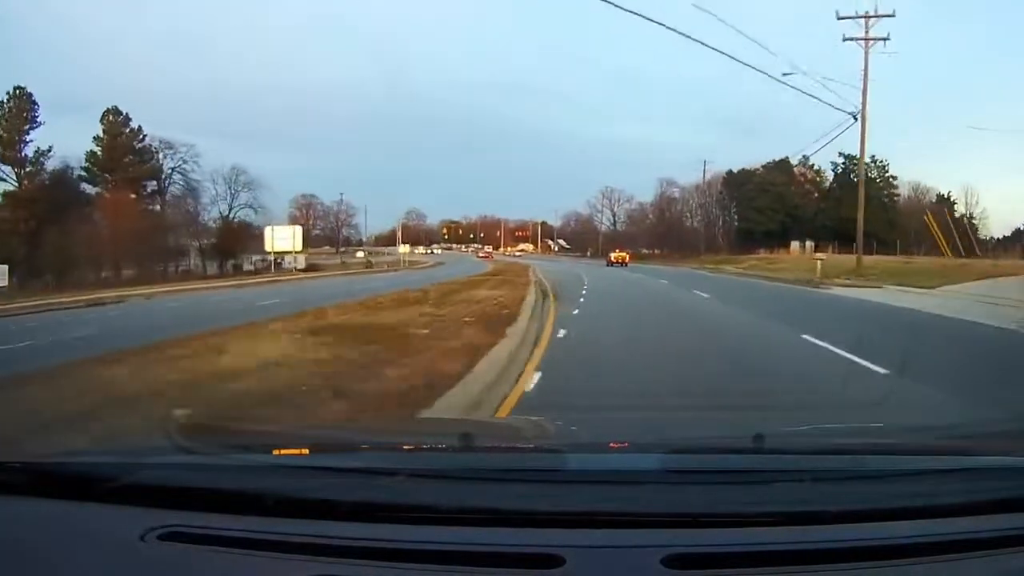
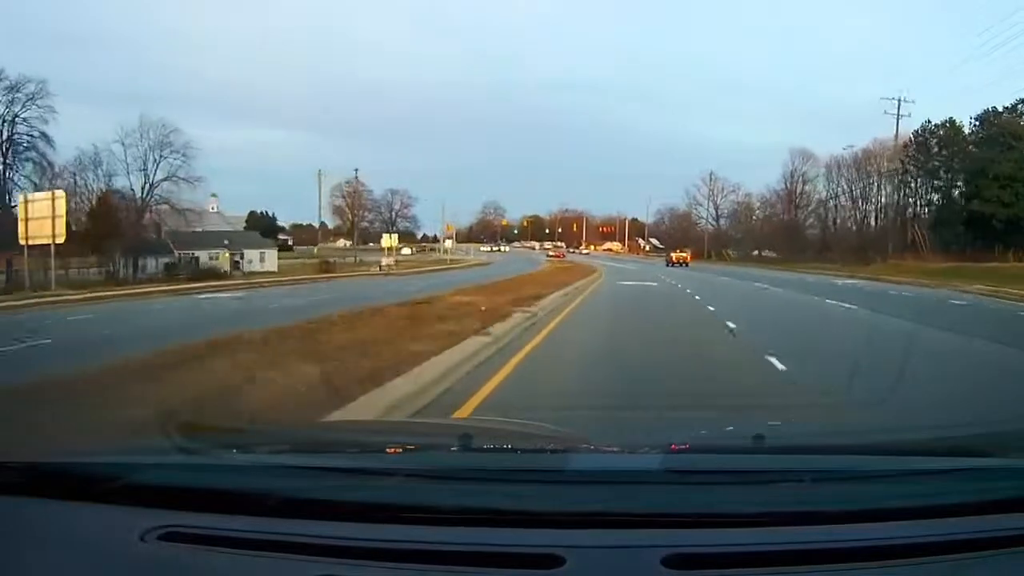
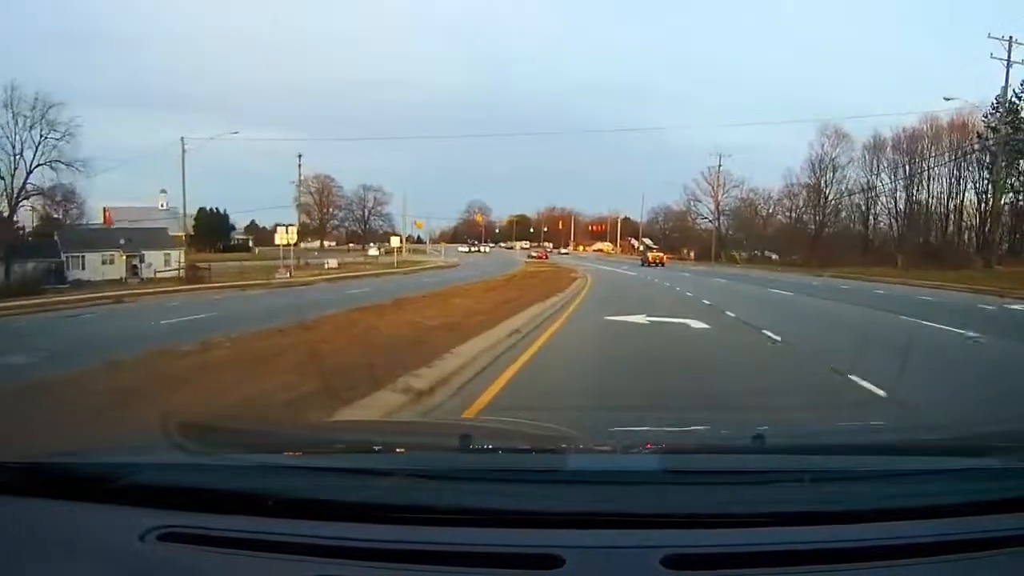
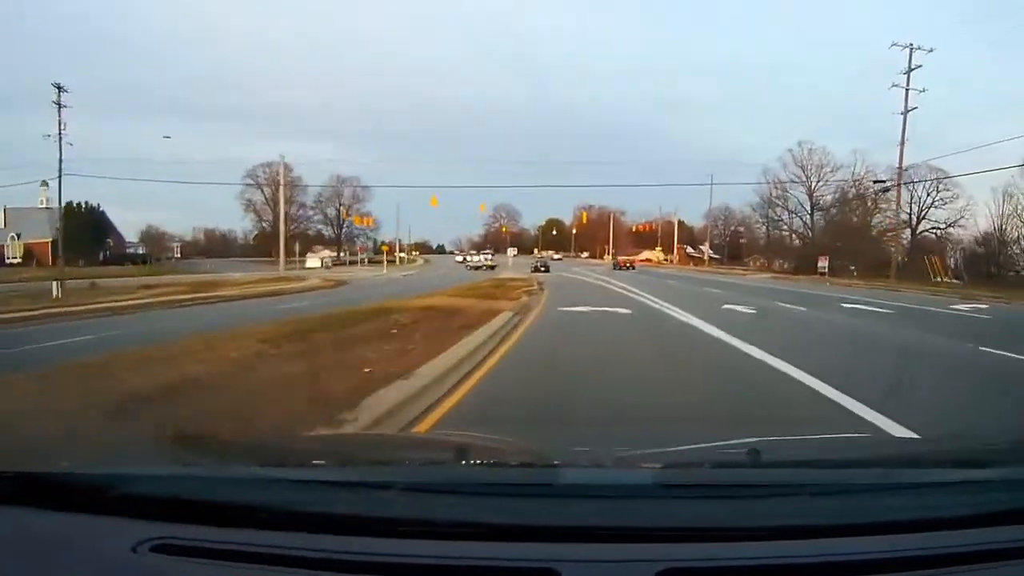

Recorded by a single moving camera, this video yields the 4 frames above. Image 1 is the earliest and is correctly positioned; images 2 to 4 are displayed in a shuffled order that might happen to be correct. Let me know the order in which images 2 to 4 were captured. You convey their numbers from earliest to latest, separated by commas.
2, 3, 4
